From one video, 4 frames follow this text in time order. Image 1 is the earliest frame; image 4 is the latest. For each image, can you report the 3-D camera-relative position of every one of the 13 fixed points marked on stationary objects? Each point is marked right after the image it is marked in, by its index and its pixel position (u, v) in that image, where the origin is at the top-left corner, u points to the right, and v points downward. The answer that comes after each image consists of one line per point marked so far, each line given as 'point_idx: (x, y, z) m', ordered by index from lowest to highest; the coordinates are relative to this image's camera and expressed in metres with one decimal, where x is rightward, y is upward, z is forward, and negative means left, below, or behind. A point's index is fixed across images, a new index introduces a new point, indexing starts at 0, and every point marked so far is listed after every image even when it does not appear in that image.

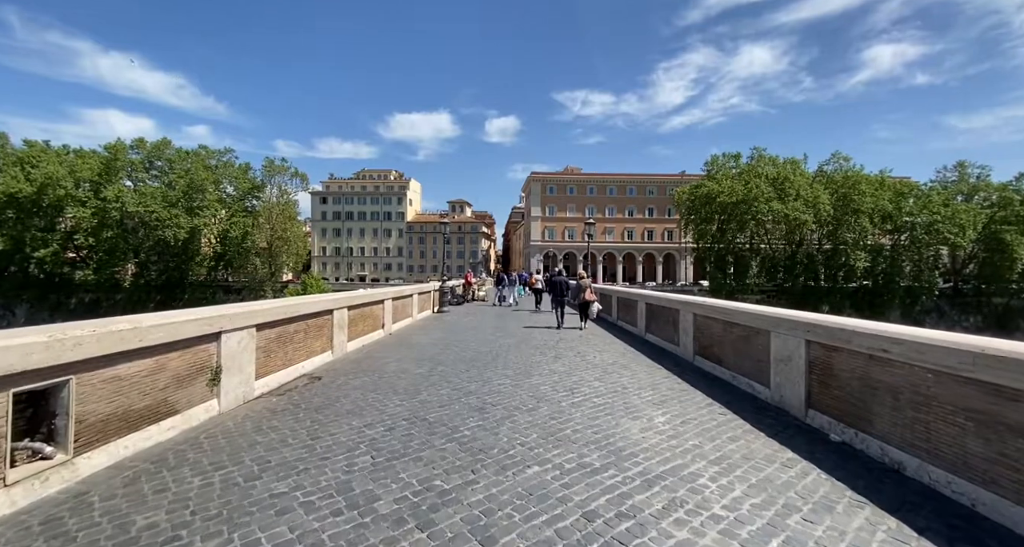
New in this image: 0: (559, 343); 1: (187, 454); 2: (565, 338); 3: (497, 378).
0: (+1.2, -1.8, +11.6) m
1: (-3.1, -1.7, +4.3) m
2: (+1.5, -1.8, +12.4) m
3: (-0.2, -1.7, +7.4) m
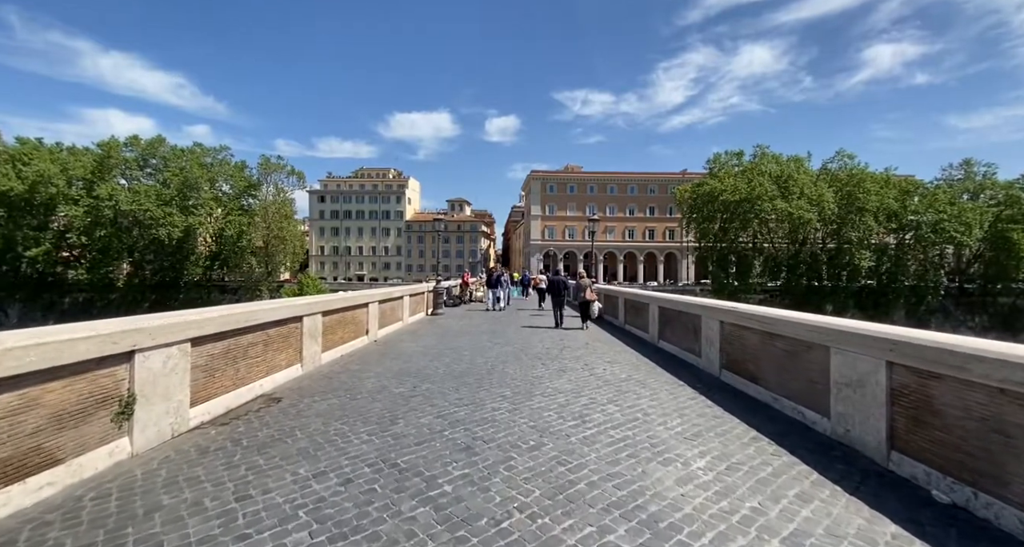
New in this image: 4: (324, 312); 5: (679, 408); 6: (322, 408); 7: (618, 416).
0: (+1.2, -1.8, +10.4) m
1: (-3.1, -1.7, +3.0) m
2: (+1.4, -1.8, +11.1) m
3: (-0.3, -1.8, +6.2) m
4: (-3.6, -0.7, +8.7) m
5: (+2.2, -1.8, +5.9) m
6: (-2.5, -1.8, +5.9) m
7: (+1.3, -1.8, +5.6) m
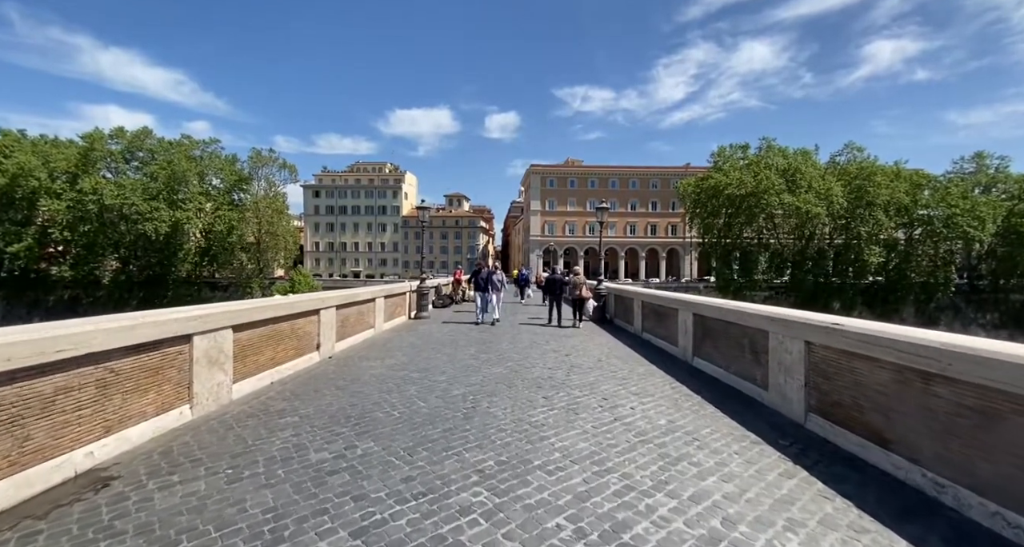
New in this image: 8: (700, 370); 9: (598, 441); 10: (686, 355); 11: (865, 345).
0: (+1.0, -1.7, +7.9) m
1: (-3.2, -1.7, +0.5) m
2: (+1.3, -1.7, +8.7) m
3: (-0.4, -1.7, +3.7) m
4: (-3.8, -0.7, +6.2) m
5: (+2.0, -1.8, +3.4) m
6: (-2.6, -1.8, +3.5) m
7: (+1.2, -1.8, +3.1) m
8: (+3.4, -1.7, +8.1) m
9: (+0.9, -1.7, +4.8) m
10: (+3.4, -1.6, +8.8) m
11: (+3.4, -0.7, +4.4) m
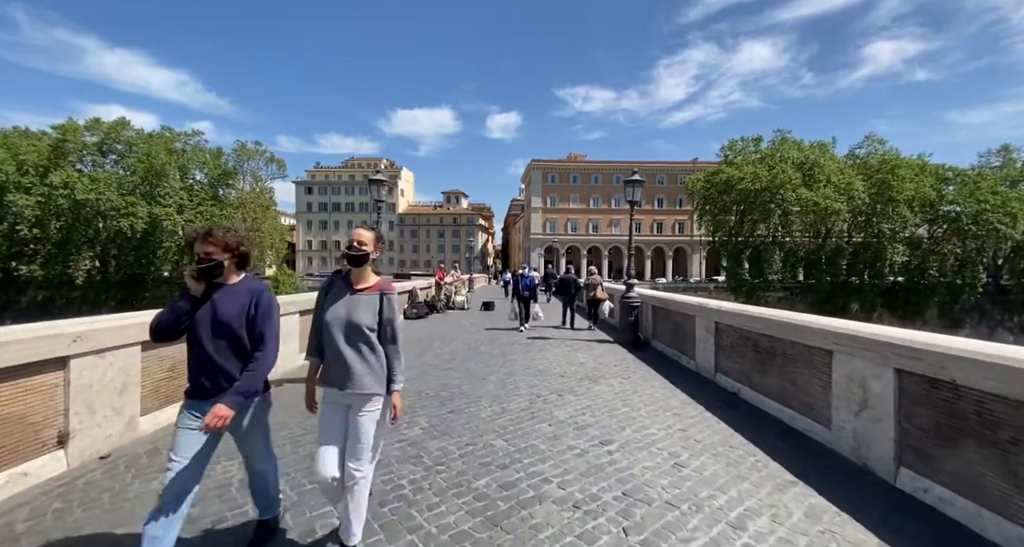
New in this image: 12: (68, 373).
0: (+0.8, -1.8, +3.1) m
1: (-3.4, -1.8, -4.2) m
2: (+1.1, -1.8, +3.9) m
3: (-0.6, -1.8, -1.1) m
4: (-4.0, -0.8, +1.4) m
5: (+1.8, -1.8, -1.4) m
6: (-2.8, -1.8, -1.3) m
7: (+1.0, -1.8, -1.7) m
8: (+3.2, -1.8, +3.3) m
9: (+0.7, -1.8, 0.0) m
10: (+3.2, -1.7, +4.0) m
11: (+3.2, -0.7, -0.5) m
12: (-4.0, -0.9, +4.0) m
